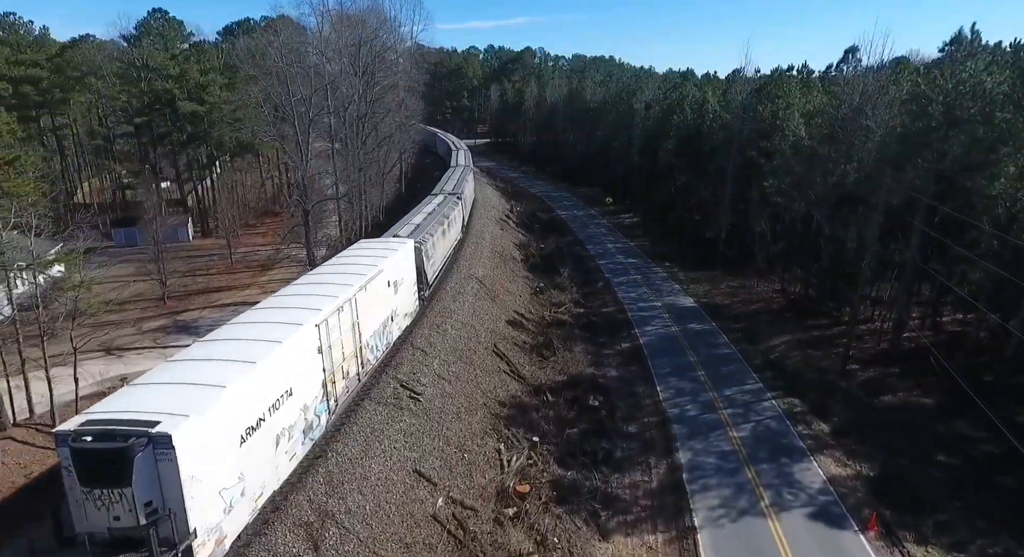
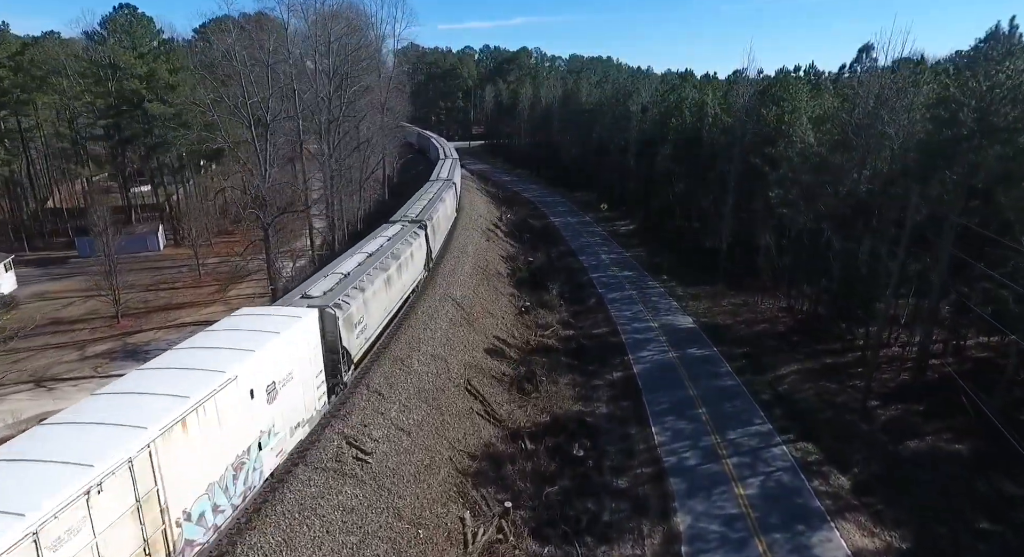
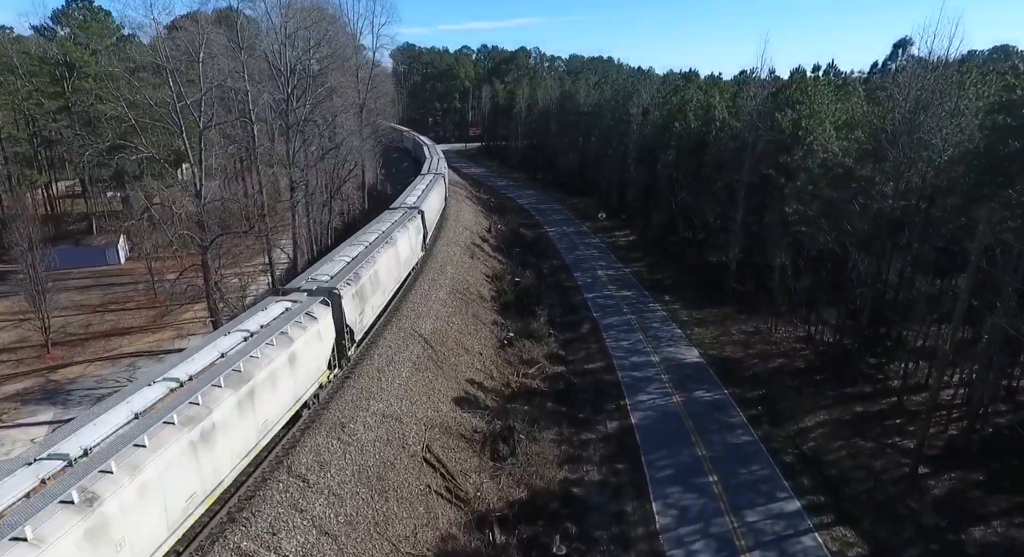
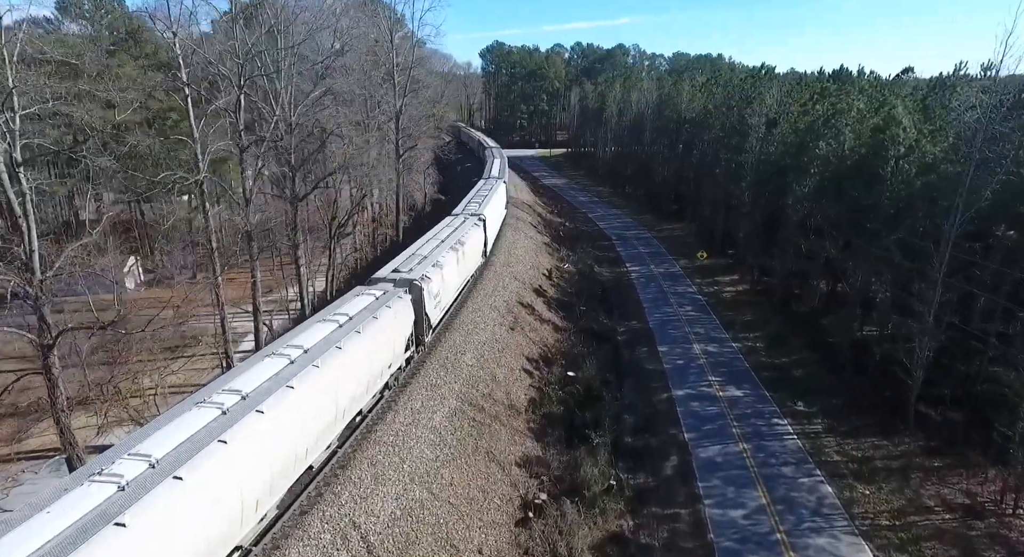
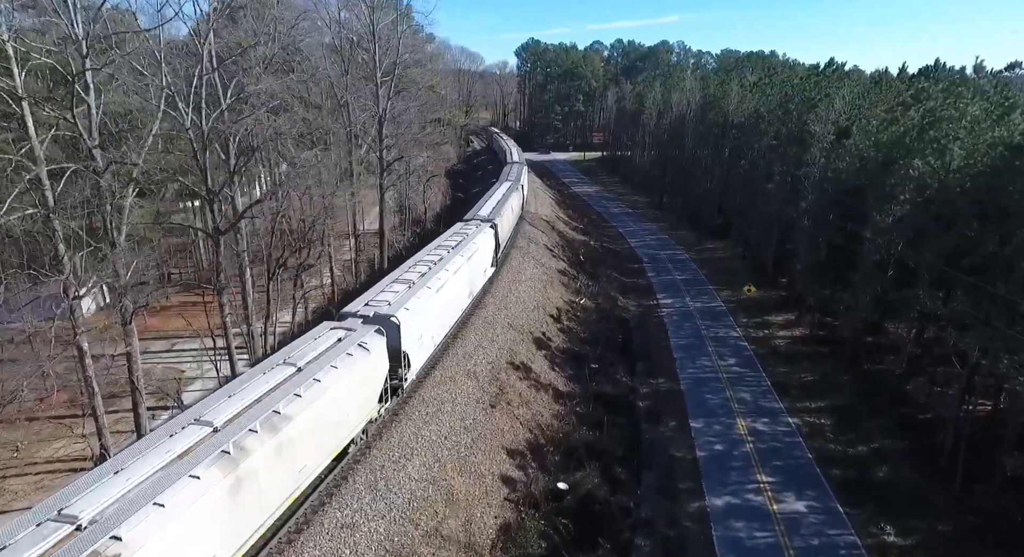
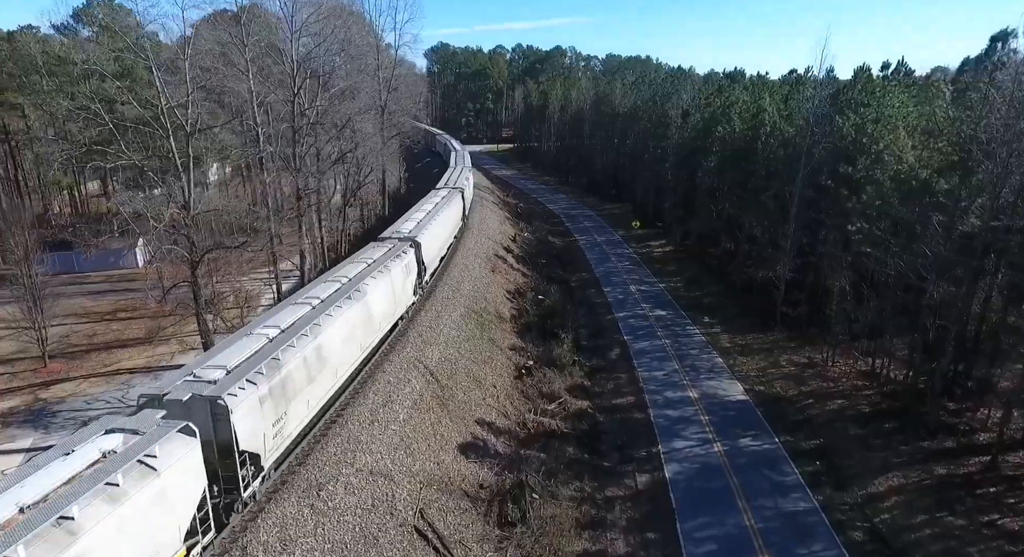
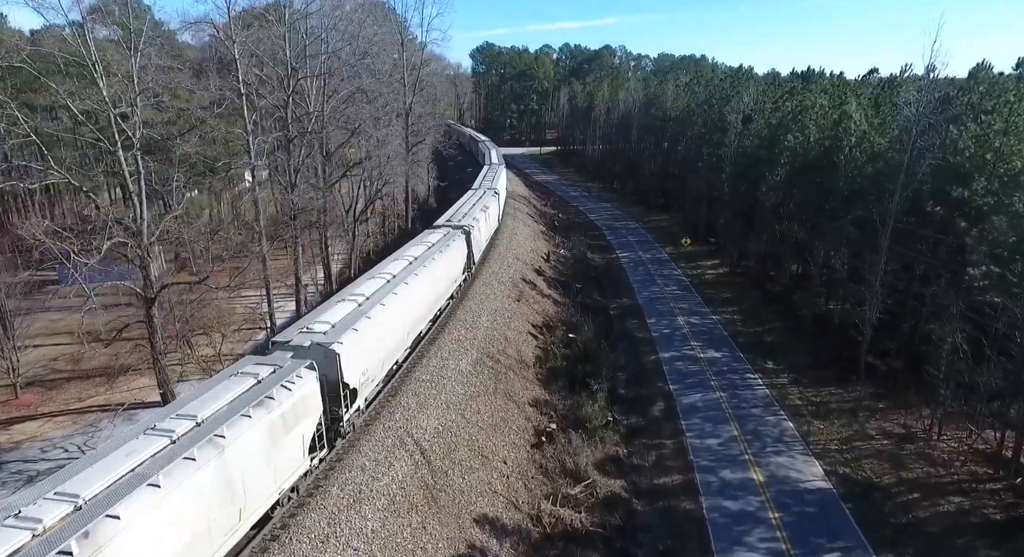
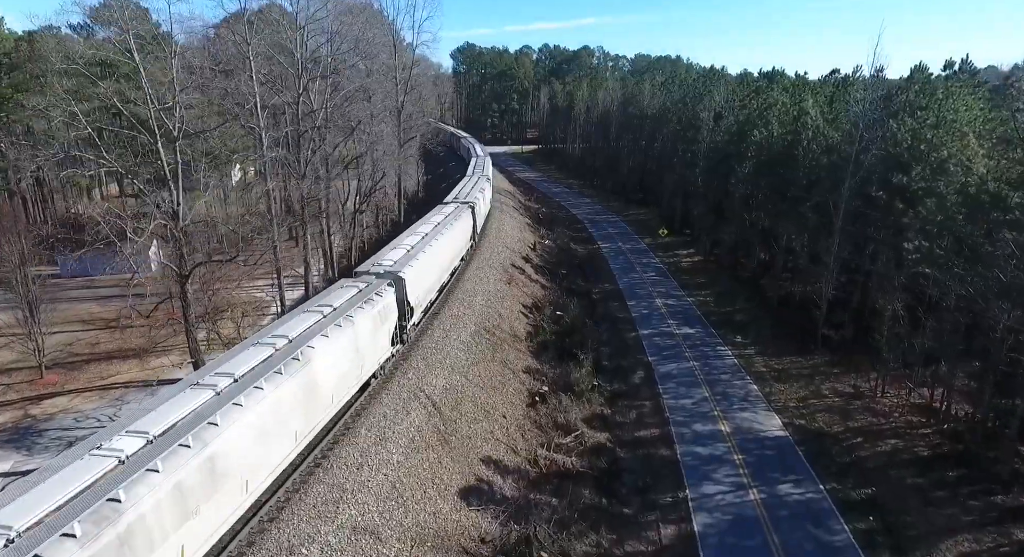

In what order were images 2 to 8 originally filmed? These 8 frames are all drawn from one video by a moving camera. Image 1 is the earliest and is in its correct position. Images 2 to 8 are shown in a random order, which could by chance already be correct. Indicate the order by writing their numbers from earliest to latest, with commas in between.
2, 3, 6, 8, 7, 4, 5
